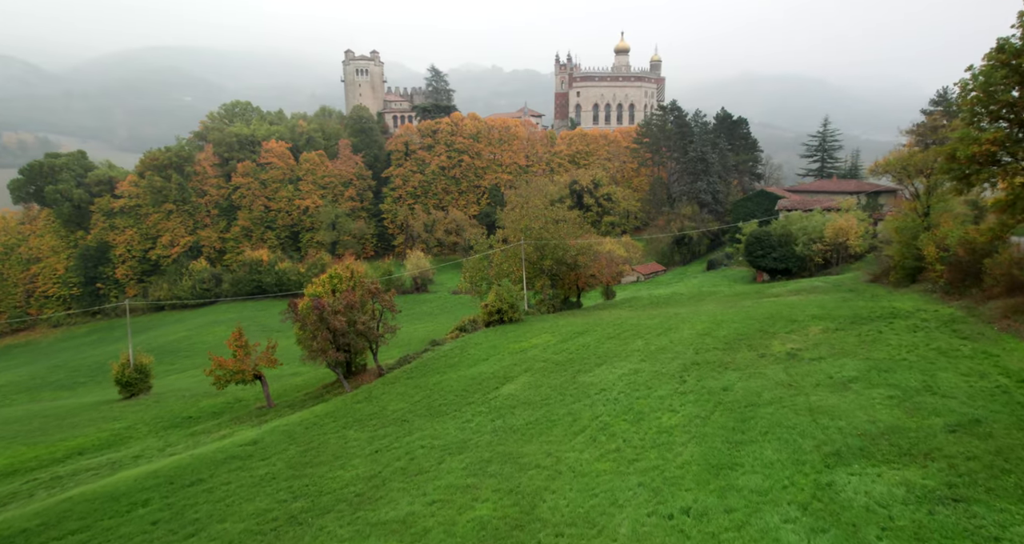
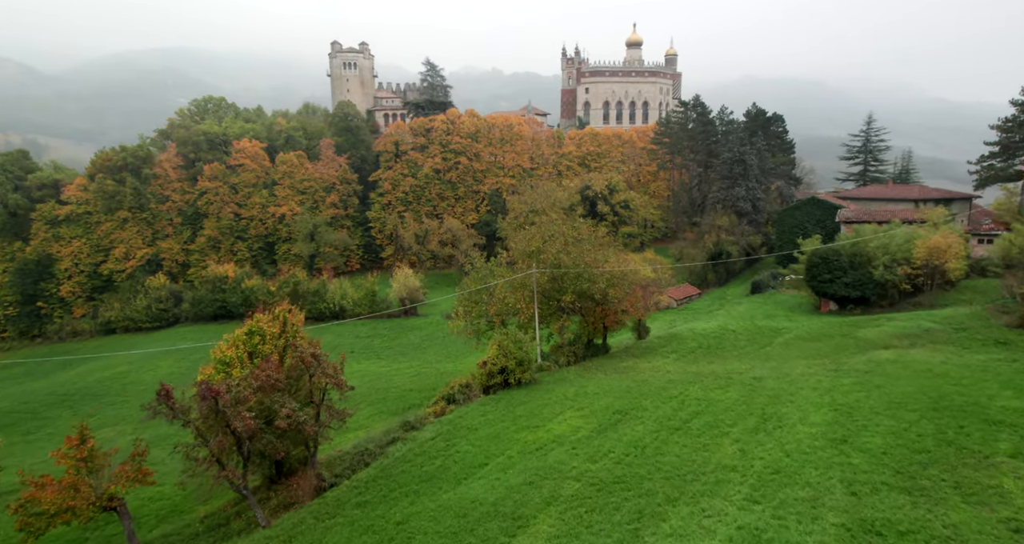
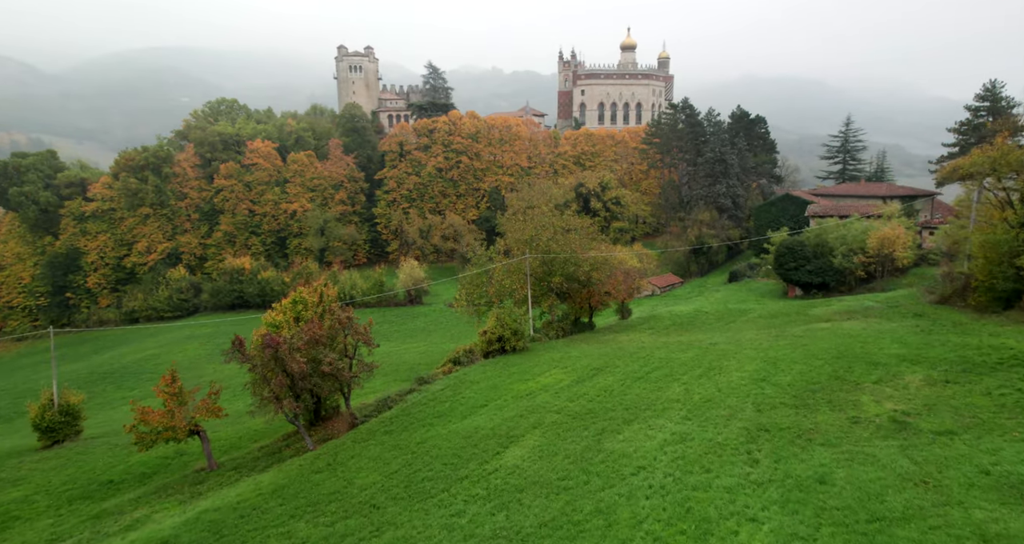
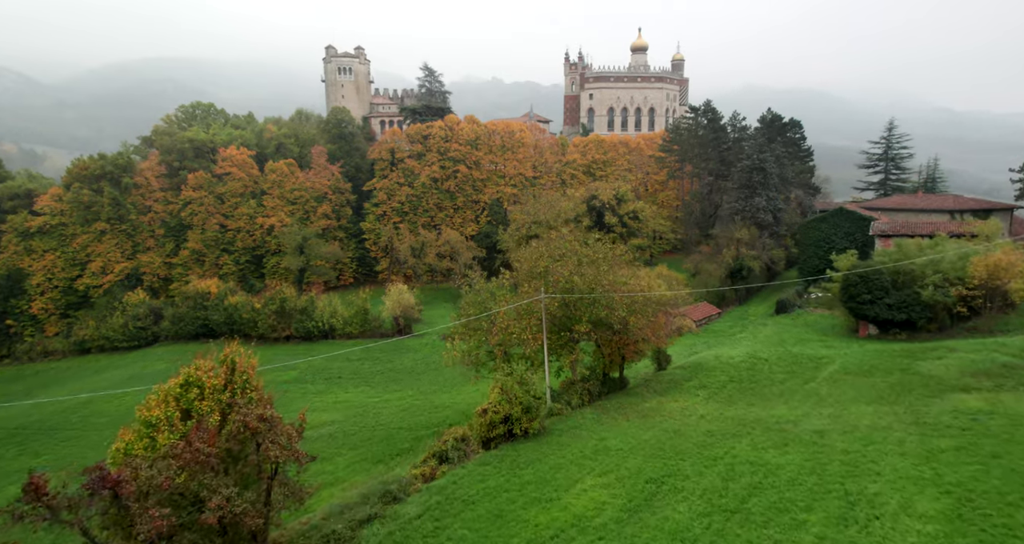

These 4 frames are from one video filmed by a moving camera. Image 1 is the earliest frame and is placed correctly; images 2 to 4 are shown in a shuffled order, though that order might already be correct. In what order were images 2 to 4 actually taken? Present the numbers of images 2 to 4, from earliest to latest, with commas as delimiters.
3, 2, 4
